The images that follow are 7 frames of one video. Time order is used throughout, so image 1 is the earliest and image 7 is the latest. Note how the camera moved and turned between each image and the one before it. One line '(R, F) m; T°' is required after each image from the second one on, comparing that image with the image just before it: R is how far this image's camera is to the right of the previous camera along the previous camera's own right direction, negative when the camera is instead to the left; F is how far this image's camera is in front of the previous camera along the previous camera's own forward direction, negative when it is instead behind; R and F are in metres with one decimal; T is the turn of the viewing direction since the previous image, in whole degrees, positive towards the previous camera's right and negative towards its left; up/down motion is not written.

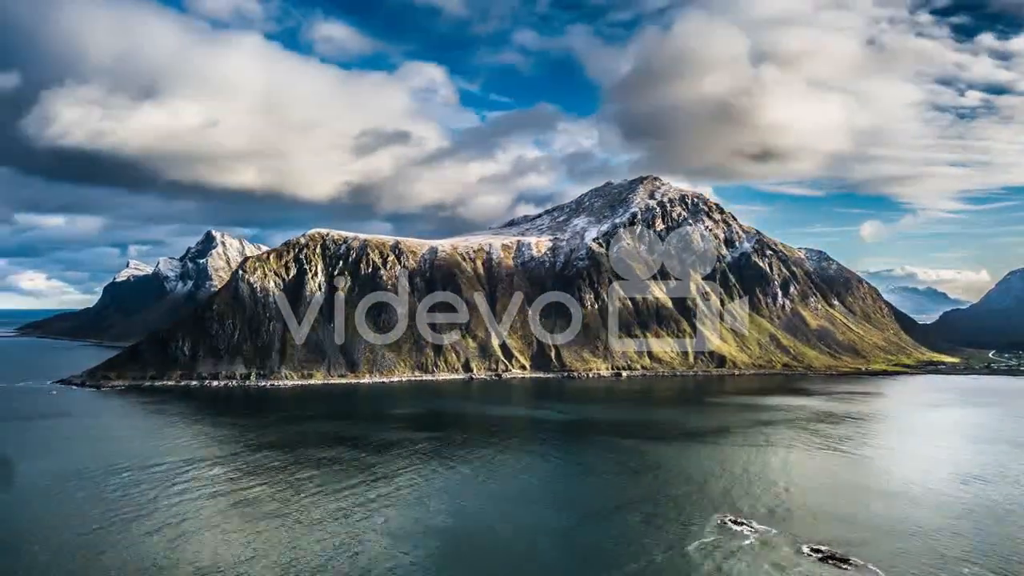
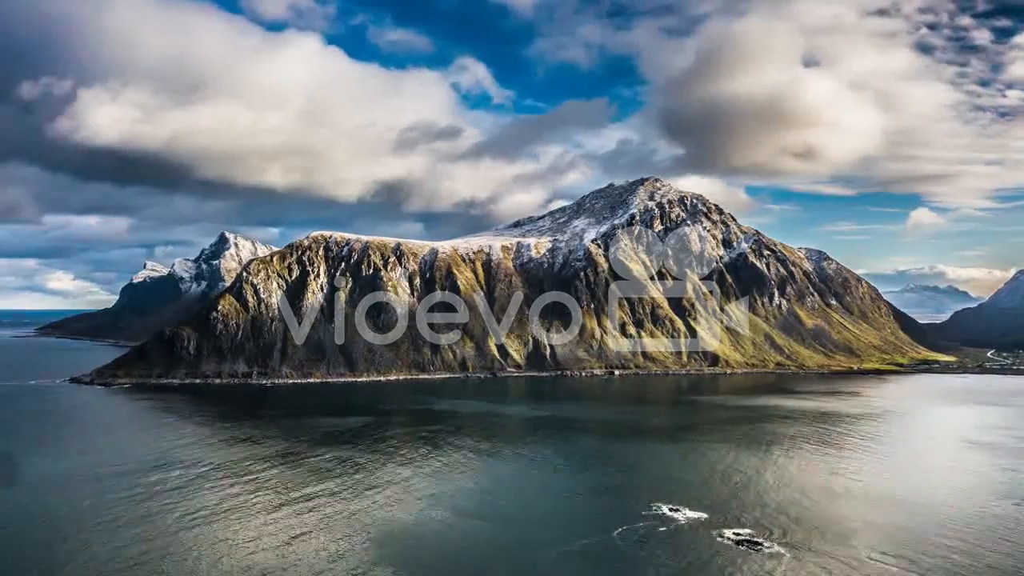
(+6.4, -4.2) m; -1°
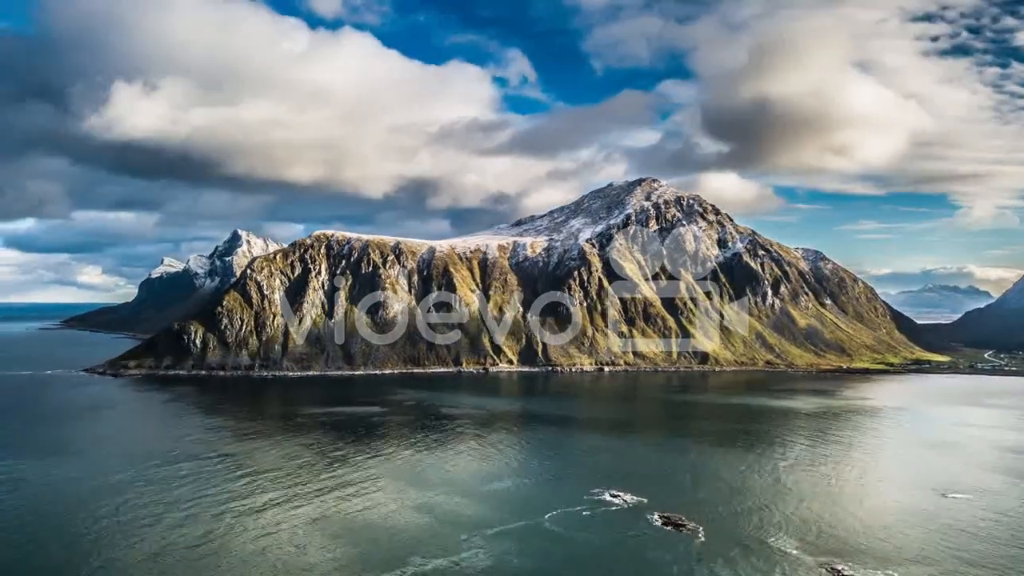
(+8.0, -5.0) m; -2°
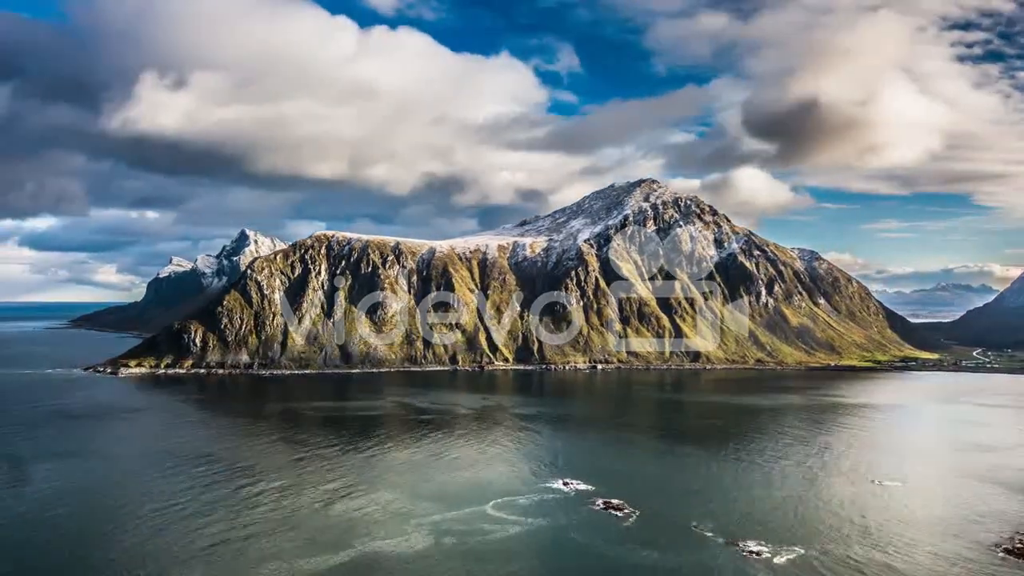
(+4.4, -4.6) m; -1°
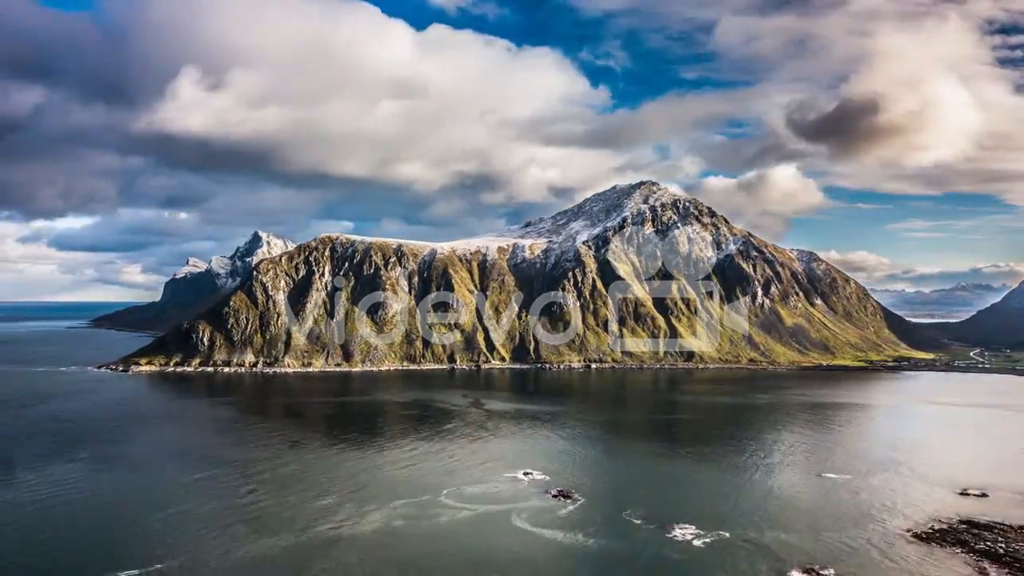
(+6.4, -5.1) m; -1°
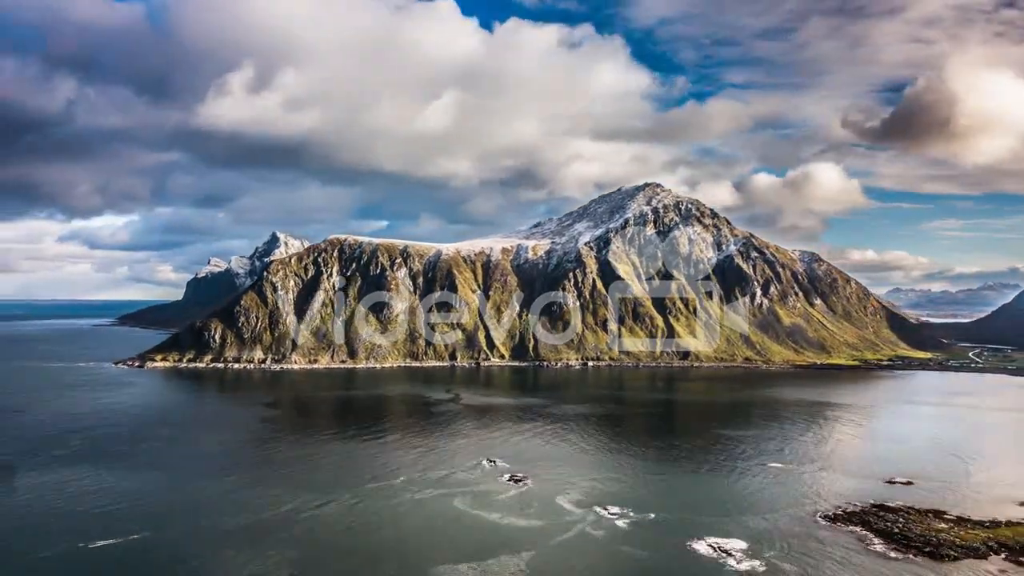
(+7.3, -6.2) m; -2°
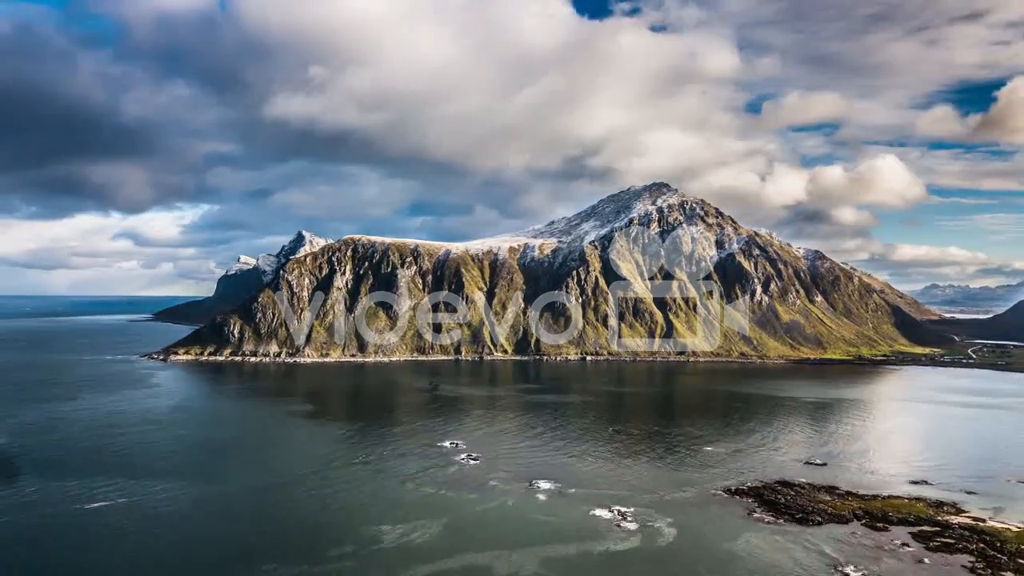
(+10.1, -8.9) m; -3°
